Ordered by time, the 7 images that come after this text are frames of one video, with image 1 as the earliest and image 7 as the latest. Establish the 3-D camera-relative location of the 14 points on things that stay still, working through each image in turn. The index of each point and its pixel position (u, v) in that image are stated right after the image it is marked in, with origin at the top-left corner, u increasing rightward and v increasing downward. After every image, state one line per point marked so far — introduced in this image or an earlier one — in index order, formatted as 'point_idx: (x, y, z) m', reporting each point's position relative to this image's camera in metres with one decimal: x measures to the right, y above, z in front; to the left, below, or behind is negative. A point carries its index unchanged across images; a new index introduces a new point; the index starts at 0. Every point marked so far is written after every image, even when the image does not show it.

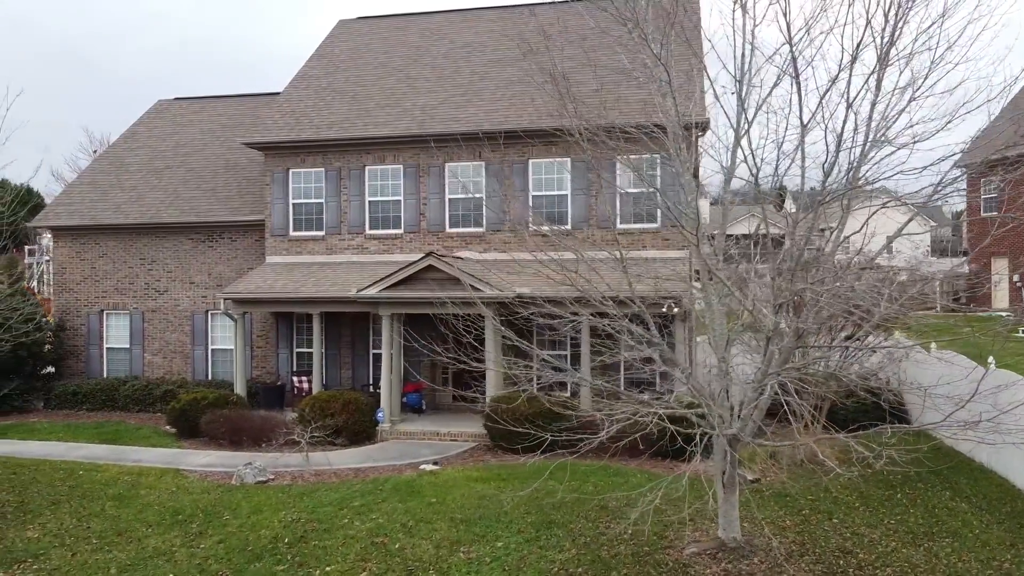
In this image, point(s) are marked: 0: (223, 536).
0: (-3.2, -2.8, +7.9) m
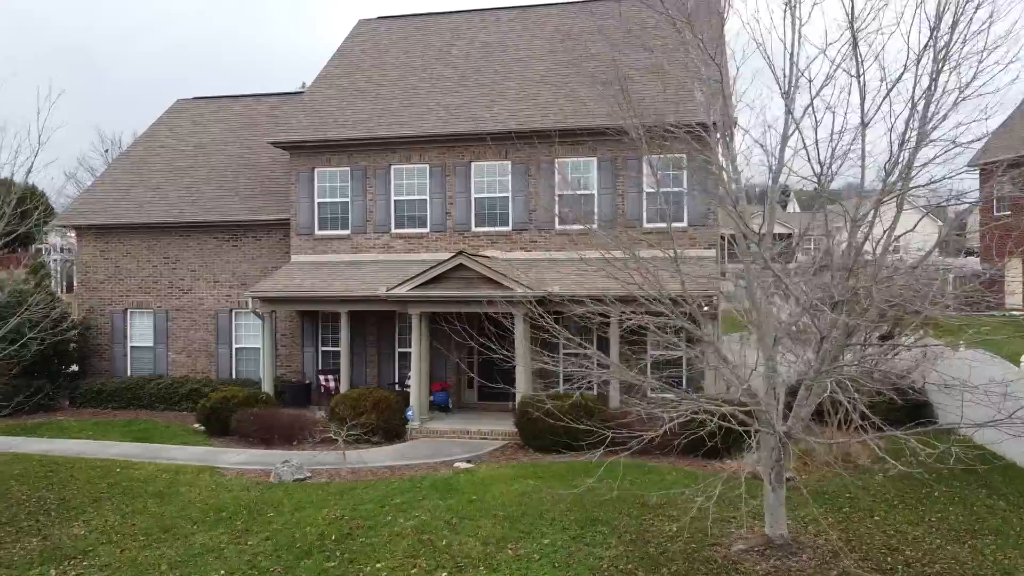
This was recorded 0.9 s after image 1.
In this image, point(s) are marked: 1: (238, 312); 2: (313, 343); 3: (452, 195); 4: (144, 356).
0: (-2.7, -2.8, +7.9) m
1: (-6.6, -0.6, +17.0) m
2: (-4.5, -1.2, +15.9) m
3: (-1.3, +2.0, +15.4) m
4: (-9.2, -1.7, +17.5) m
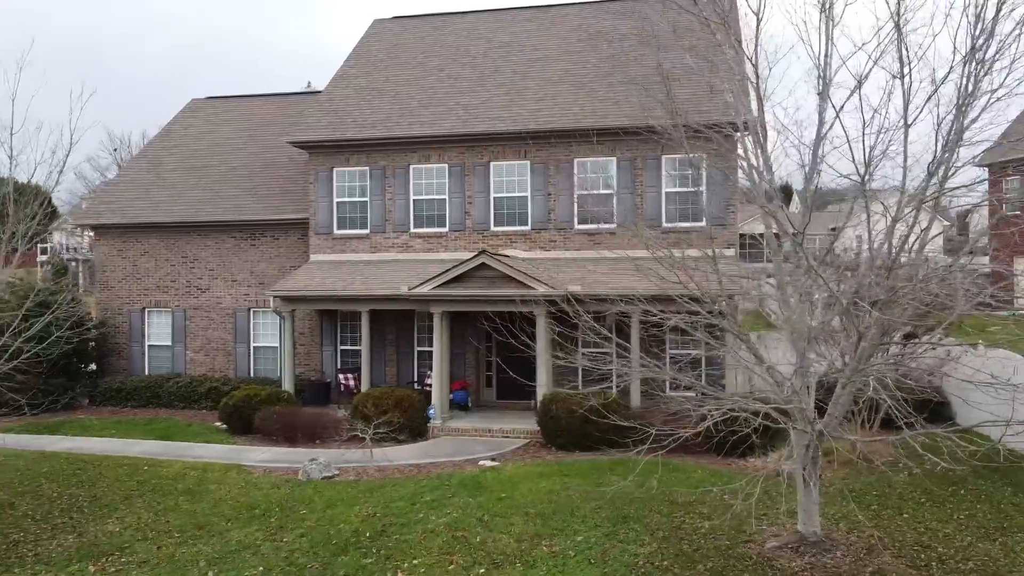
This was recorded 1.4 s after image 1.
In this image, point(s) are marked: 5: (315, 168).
0: (-2.3, -2.7, +8.0) m
1: (-6.2, -0.5, +17.1) m
2: (-4.1, -1.2, +15.9) m
3: (-0.9, +2.1, +15.4) m
4: (-8.8, -1.7, +17.5) m
5: (-4.6, +2.8, +16.2) m
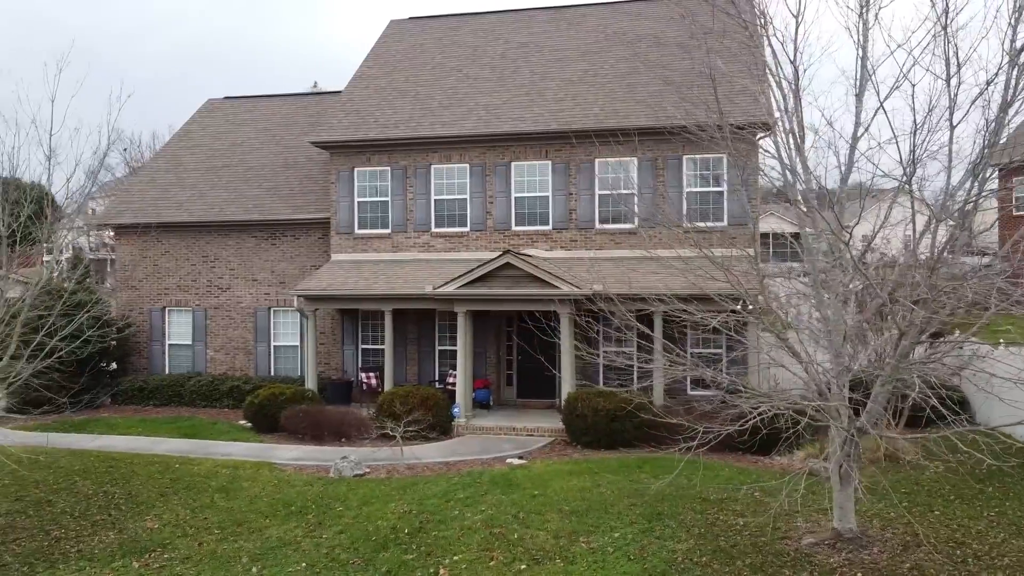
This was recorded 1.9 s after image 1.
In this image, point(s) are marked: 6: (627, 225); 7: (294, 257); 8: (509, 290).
0: (-1.9, -2.7, +8.0) m
1: (-5.8, -0.5, +17.2) m
2: (-3.6, -1.2, +16.0) m
3: (-0.5, +2.1, +15.5) m
4: (-8.3, -1.7, +17.7) m
5: (-4.1, +2.8, +16.3) m
6: (+2.5, +1.3, +14.9) m
7: (-5.3, +0.8, +17.1) m
8: (-0.1, 0.0, +13.2) m
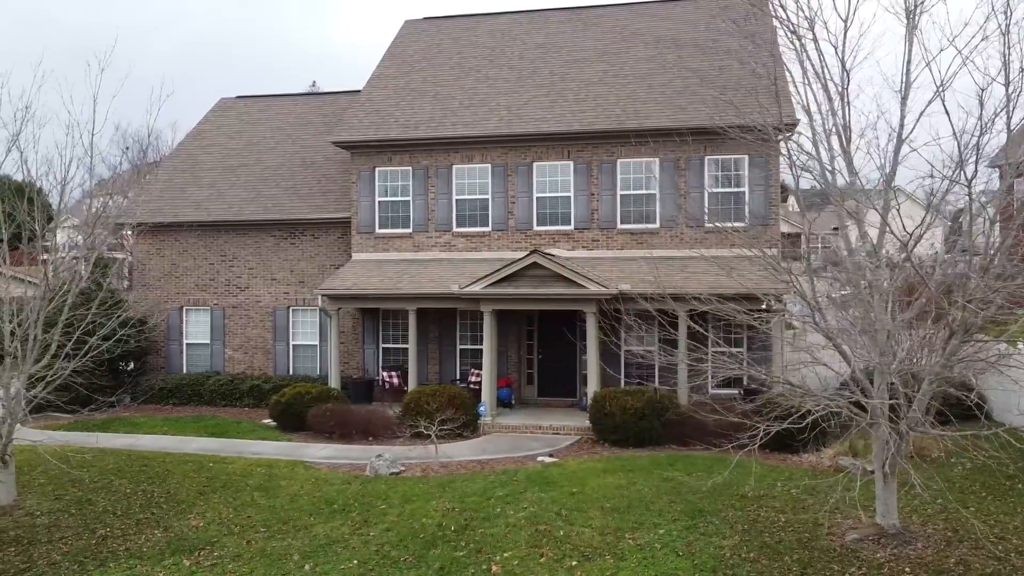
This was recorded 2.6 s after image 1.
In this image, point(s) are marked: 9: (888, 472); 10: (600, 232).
0: (-1.4, -2.7, +8.1) m
1: (-5.3, -0.5, +17.2) m
2: (-3.2, -1.2, +16.0) m
3: (0.0, +2.1, +15.6) m
4: (-7.8, -1.6, +17.7) m
5: (-3.6, +2.8, +16.3) m
6: (+2.9, +1.3, +15.0) m
7: (-4.8, +0.8, +17.1) m
8: (+0.4, 0.0, +13.2) m
9: (+4.0, -2.0, +7.5) m
10: (+1.9, +1.2, +15.2) m
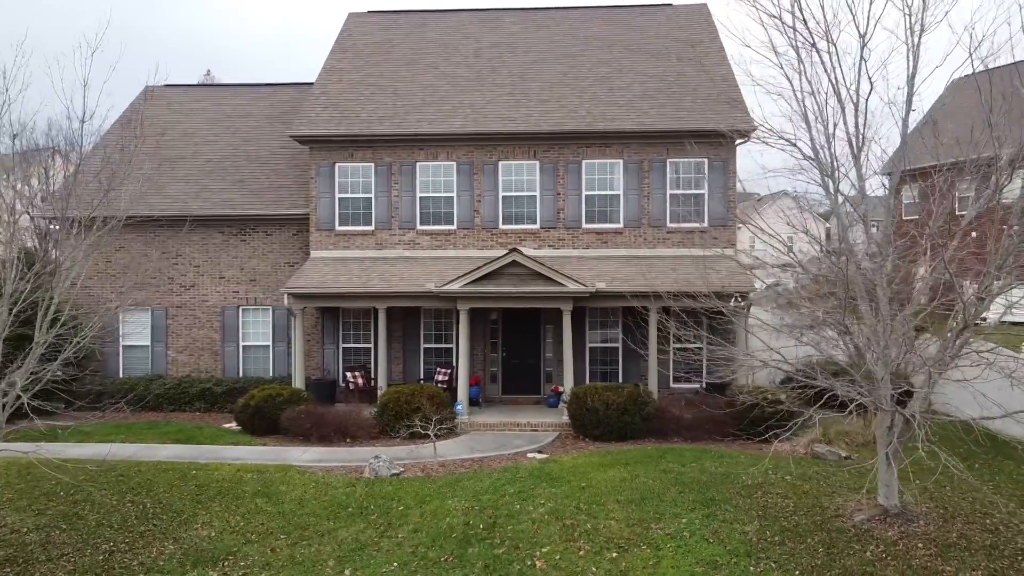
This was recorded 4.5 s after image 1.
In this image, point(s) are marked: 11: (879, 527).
0: (-1.1, -2.7, +8.0) m
1: (-6.2, -0.5, +16.5) m
2: (-3.9, -1.1, +15.6) m
3: (-0.7, +2.1, +15.6) m
4: (-8.8, -1.6, +16.6) m
5: (-4.4, +2.9, +15.9) m
6: (+2.2, +1.4, +15.5) m
7: (-5.8, +0.8, +16.5) m
8: (0.0, 0.0, +13.3) m
9: (+4.4, -1.9, +8.2) m
10: (+1.2, +1.3, +15.5) m
11: (+4.1, -2.7, +8.0) m
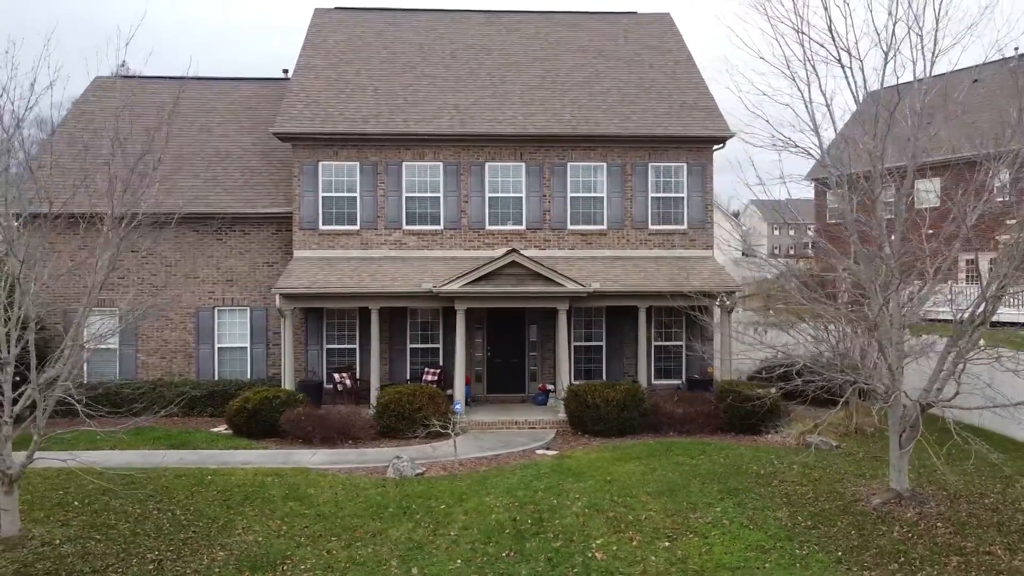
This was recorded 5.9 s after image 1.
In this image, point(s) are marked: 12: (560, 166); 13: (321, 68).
0: (-0.6, -2.7, +8.1) m
1: (-6.6, -0.5, +16.0) m
2: (-4.2, -1.1, +15.4) m
3: (-1.0, +2.1, +15.7) m
4: (-9.2, -1.6, +15.8) m
5: (-4.7, +2.9, +15.6) m
6: (+1.9, +1.4, +15.9) m
7: (-6.1, +0.8, +16.0) m
8: (-0.1, 0.0, +13.5) m
9: (+4.8, -2.0, +8.9) m
10: (+0.9, +1.3, +15.8) m
11: (+4.6, -2.7, +8.7) m
12: (+1.1, +2.7, +15.8) m
13: (-4.7, +5.5, +17.4) m
